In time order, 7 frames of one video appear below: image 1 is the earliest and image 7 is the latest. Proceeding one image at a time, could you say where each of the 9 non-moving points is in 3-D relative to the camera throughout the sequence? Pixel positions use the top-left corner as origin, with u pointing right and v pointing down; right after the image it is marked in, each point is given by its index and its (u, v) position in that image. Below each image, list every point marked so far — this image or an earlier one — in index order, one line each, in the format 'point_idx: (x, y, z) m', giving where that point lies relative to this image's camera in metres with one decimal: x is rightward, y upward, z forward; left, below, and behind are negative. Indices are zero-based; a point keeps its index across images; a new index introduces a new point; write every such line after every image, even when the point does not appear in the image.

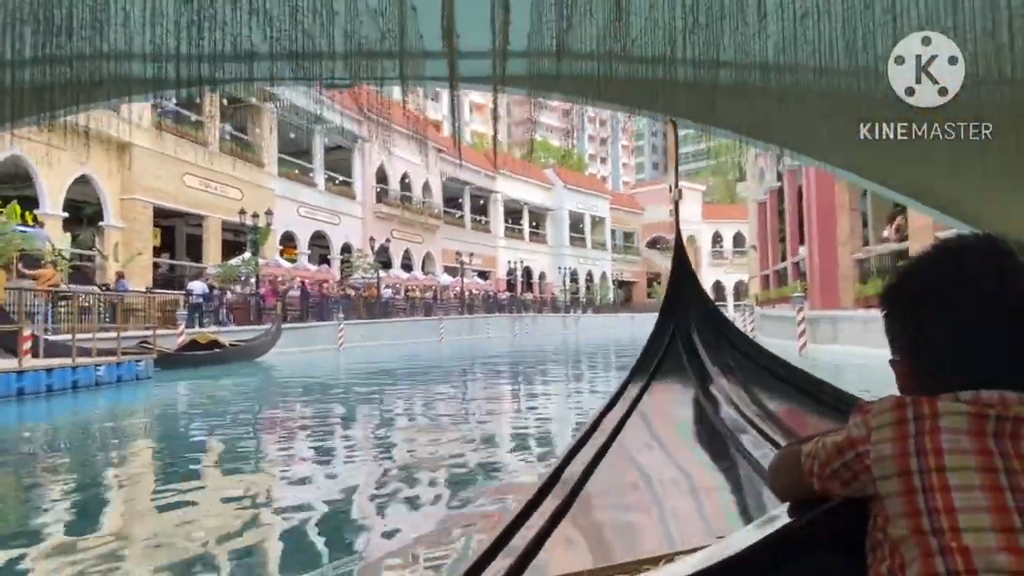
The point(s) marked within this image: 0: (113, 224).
0: (-8.9, +1.4, +15.5) m
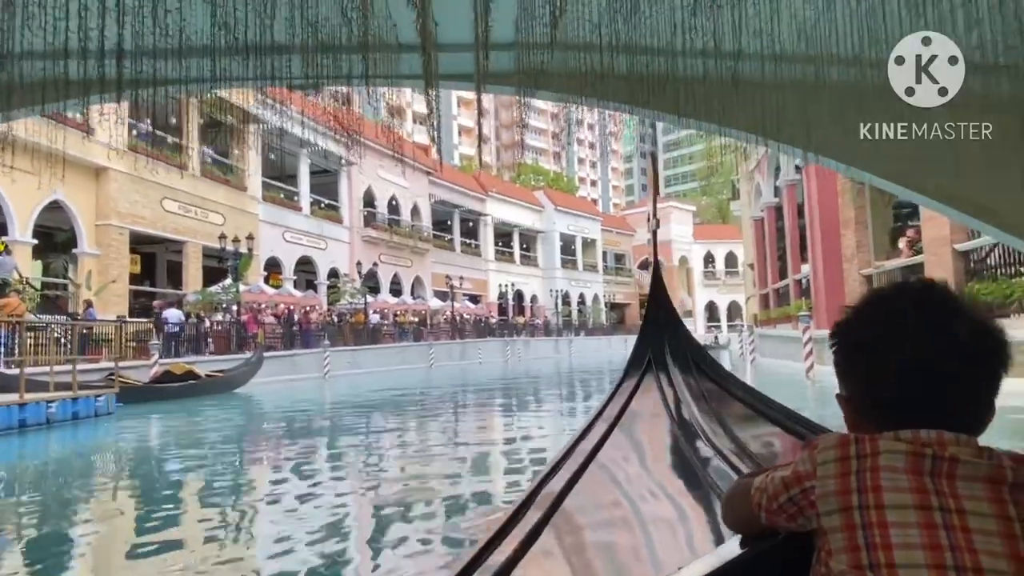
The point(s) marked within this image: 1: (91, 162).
0: (-9.1, +0.8, +14.9) m
1: (-9.0, +2.7, +14.8) m
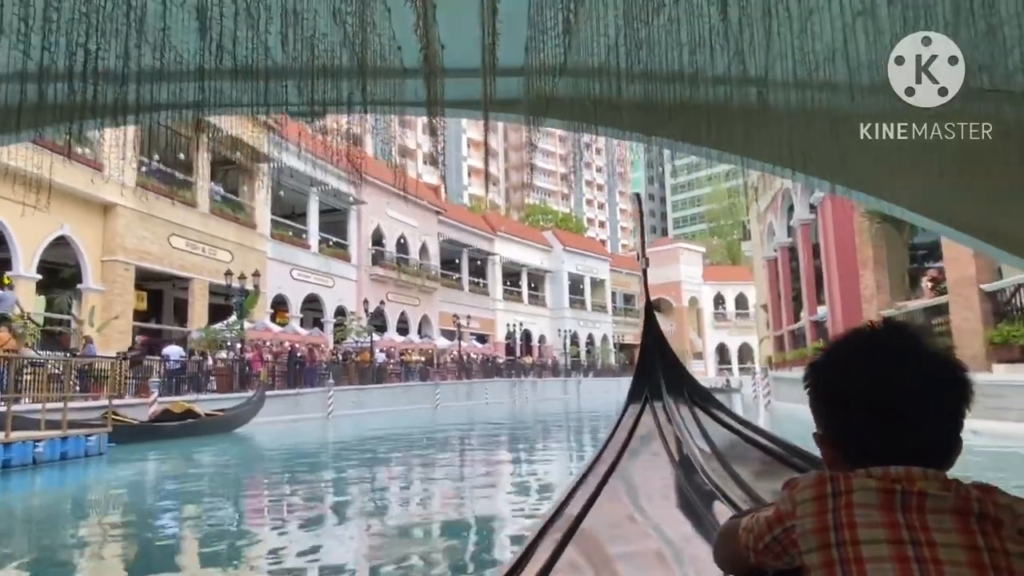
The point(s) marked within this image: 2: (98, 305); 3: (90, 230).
0: (-8.9, 0.0, +14.7) m
1: (-8.8, +1.9, +14.8) m
2: (-8.8, -0.4, +14.7) m
3: (-8.9, +1.2, +14.7) m
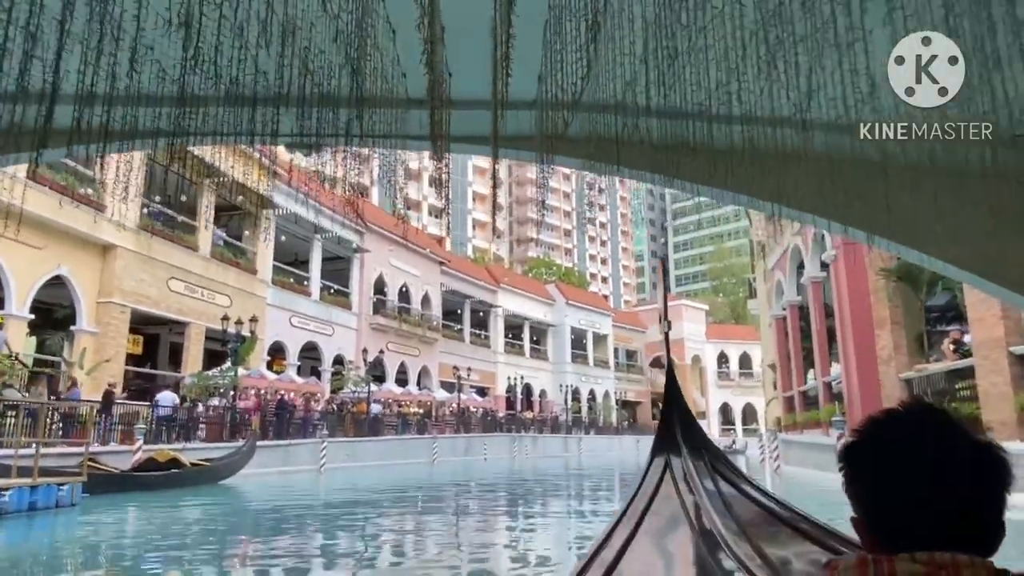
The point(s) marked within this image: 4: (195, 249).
0: (-8.8, -0.9, +14.4) m
1: (-8.7, +1.0, +14.6) m
2: (-8.8, -1.3, +14.4) m
3: (-8.9, +0.4, +14.5) m
4: (-7.9, +1.0, +17.4) m
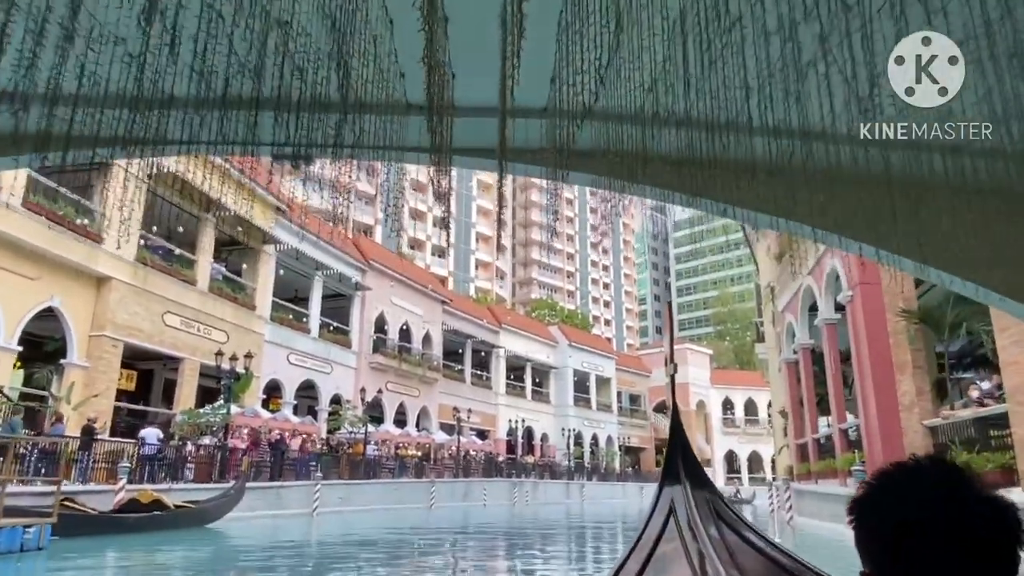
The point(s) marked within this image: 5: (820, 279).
0: (-8.8, -1.5, +14.0) m
1: (-8.6, +0.3, +14.3) m
2: (-8.7, -1.9, +14.0) m
3: (-8.8, -0.3, +14.1) m
4: (-7.9, +0.2, +17.0) m
5: (+5.0, +0.1, +11.3) m
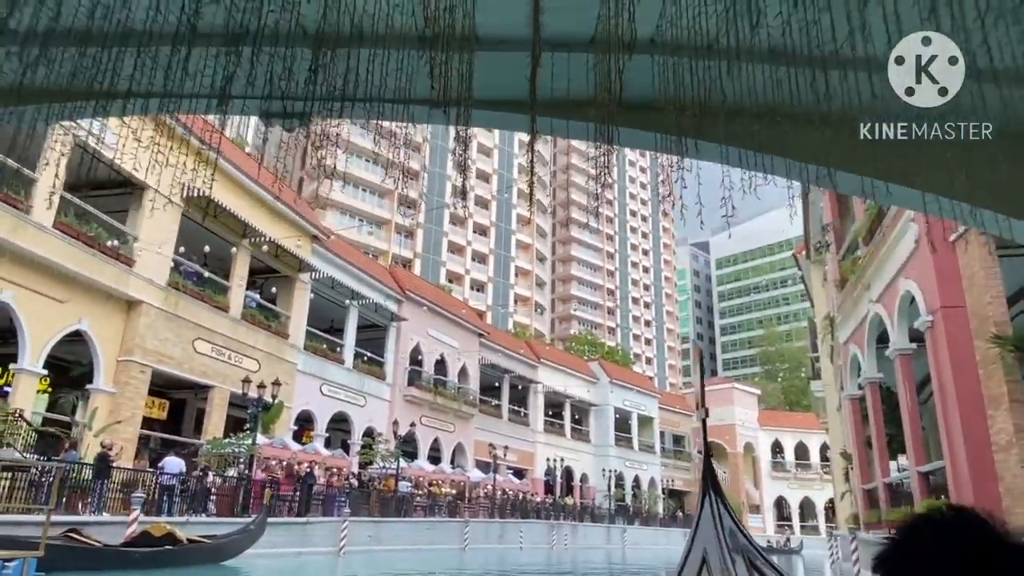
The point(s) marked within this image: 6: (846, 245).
0: (-8.1, -2.0, +13.6) m
1: (-7.9, -0.1, +14.0) m
2: (-8.0, -2.4, +13.6) m
3: (-8.0, -0.8, +13.8) m
4: (-6.9, -0.5, +16.7) m
5: (+5.6, -0.3, +10.3) m
6: (+6.2, +0.8, +12.9) m
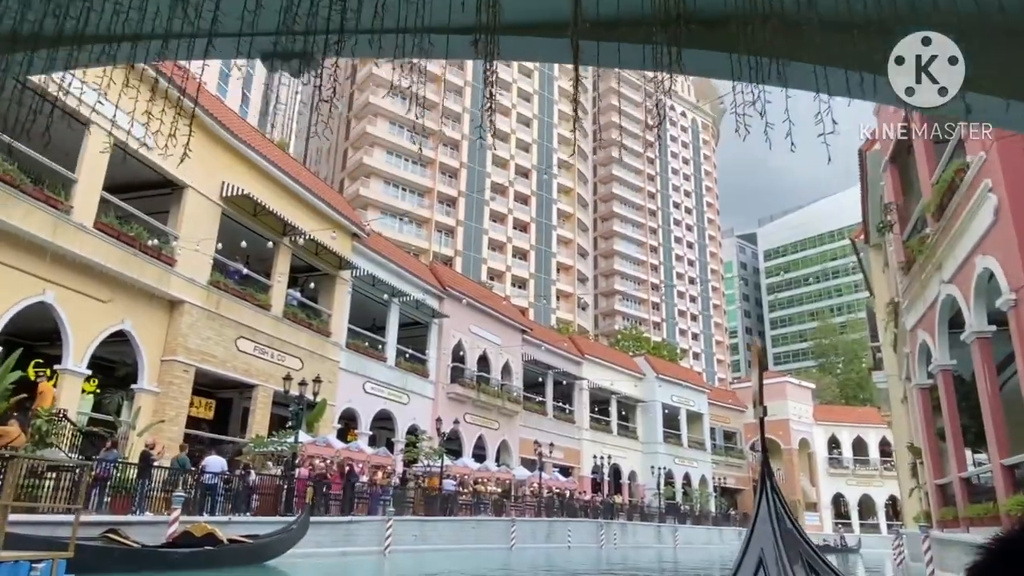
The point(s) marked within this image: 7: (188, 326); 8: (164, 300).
0: (-7.2, -2.0, +13.7) m
1: (-7.0, -0.1, +14.1) m
2: (-7.1, -2.4, +13.6) m
3: (-7.2, -0.8, +13.9) m
4: (-5.9, -0.4, +16.7) m
5: (+6.2, 0.0, +9.5) m
6: (+7.0, +1.1, +12.1) m
7: (-6.8, -0.8, +14.5) m
8: (-7.1, -0.3, +14.2) m
